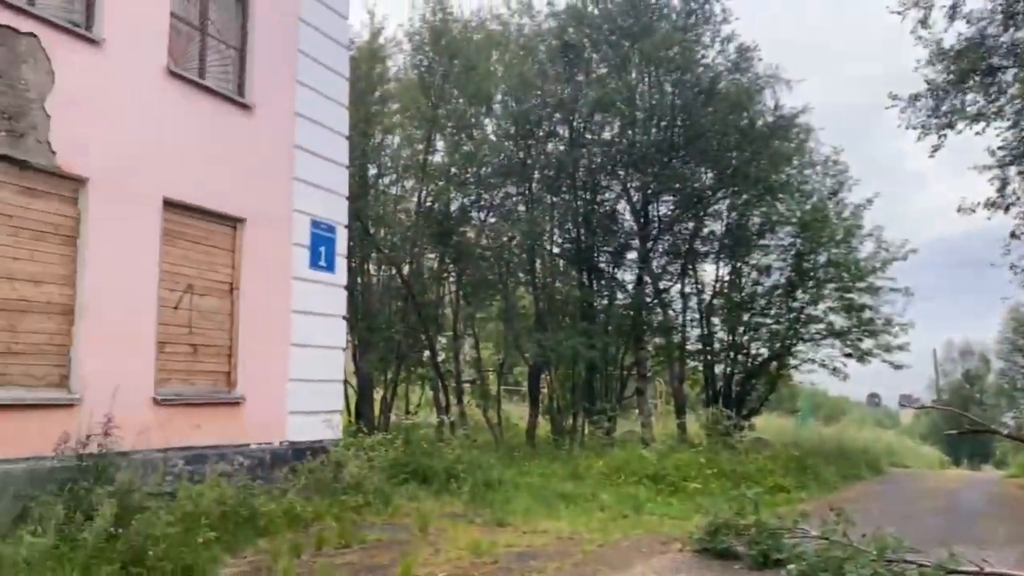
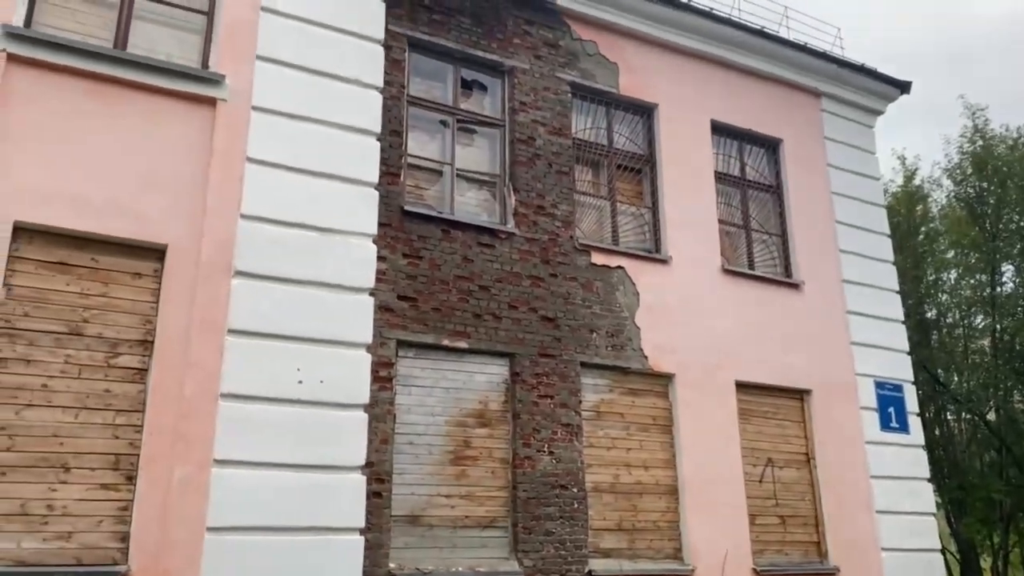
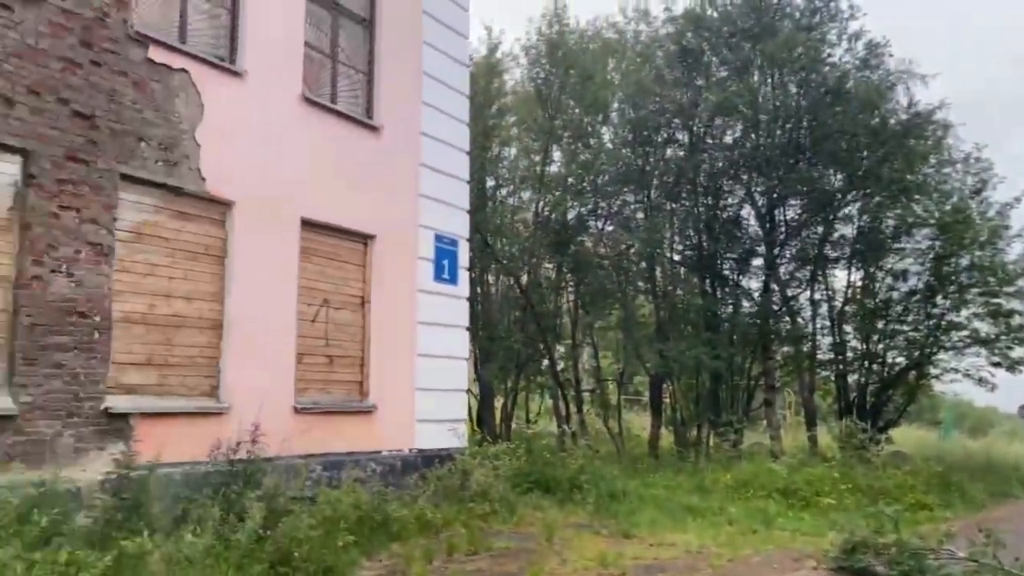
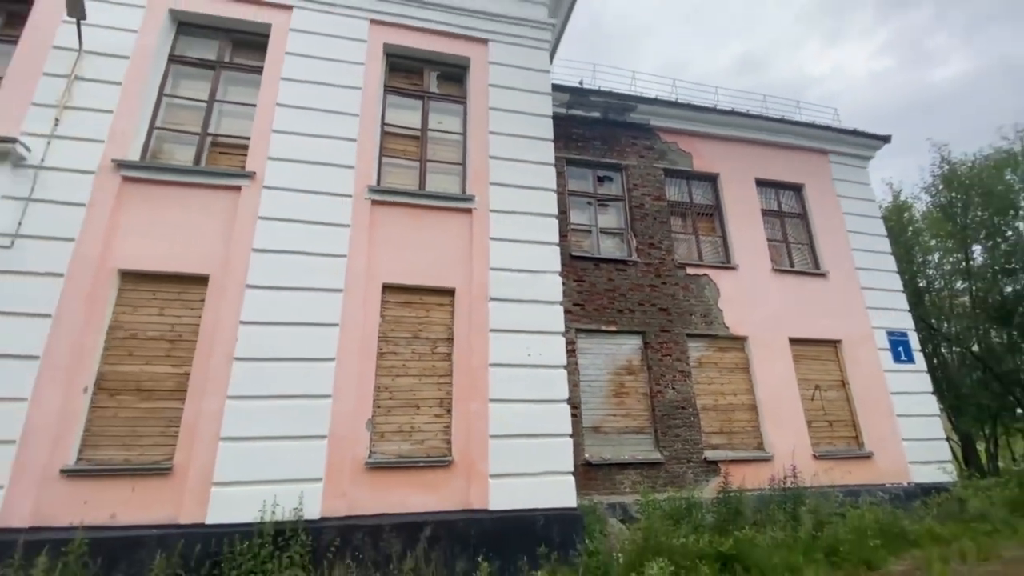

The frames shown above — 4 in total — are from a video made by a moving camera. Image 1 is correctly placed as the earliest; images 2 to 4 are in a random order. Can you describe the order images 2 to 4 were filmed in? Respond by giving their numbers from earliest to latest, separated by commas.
3, 2, 4
